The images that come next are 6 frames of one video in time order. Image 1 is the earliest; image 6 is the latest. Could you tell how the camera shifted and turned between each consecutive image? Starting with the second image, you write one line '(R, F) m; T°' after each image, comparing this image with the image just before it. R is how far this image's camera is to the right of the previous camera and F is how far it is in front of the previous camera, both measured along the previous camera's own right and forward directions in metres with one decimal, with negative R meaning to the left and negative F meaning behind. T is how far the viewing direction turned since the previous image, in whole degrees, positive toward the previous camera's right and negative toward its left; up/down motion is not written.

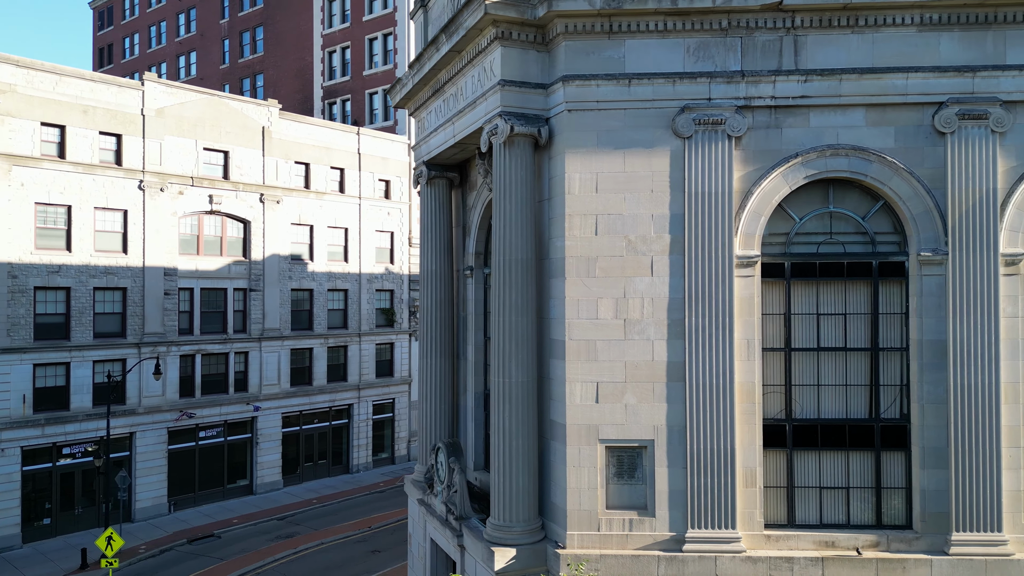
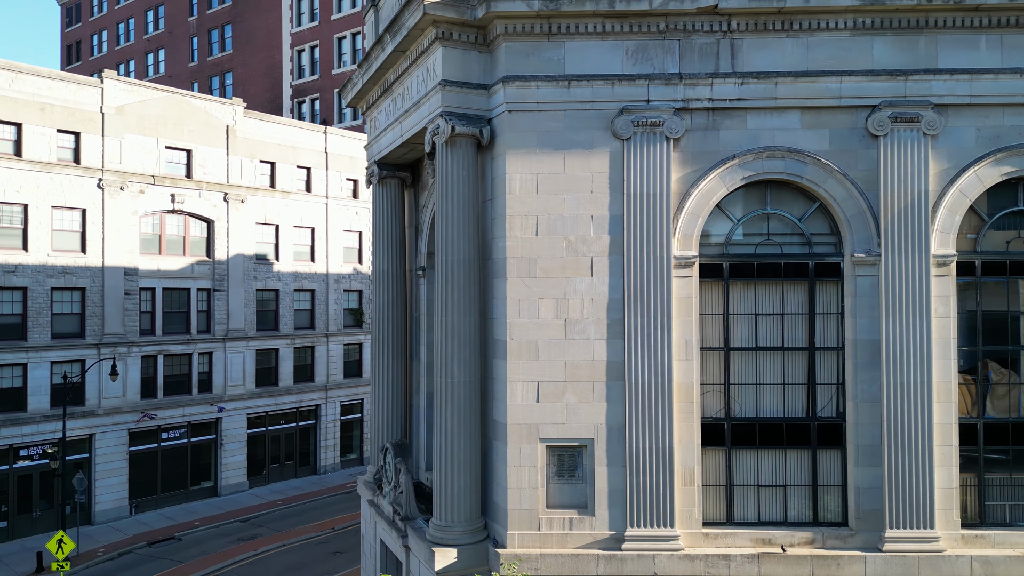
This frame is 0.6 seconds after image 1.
(+0.7, 0.0) m; +1°
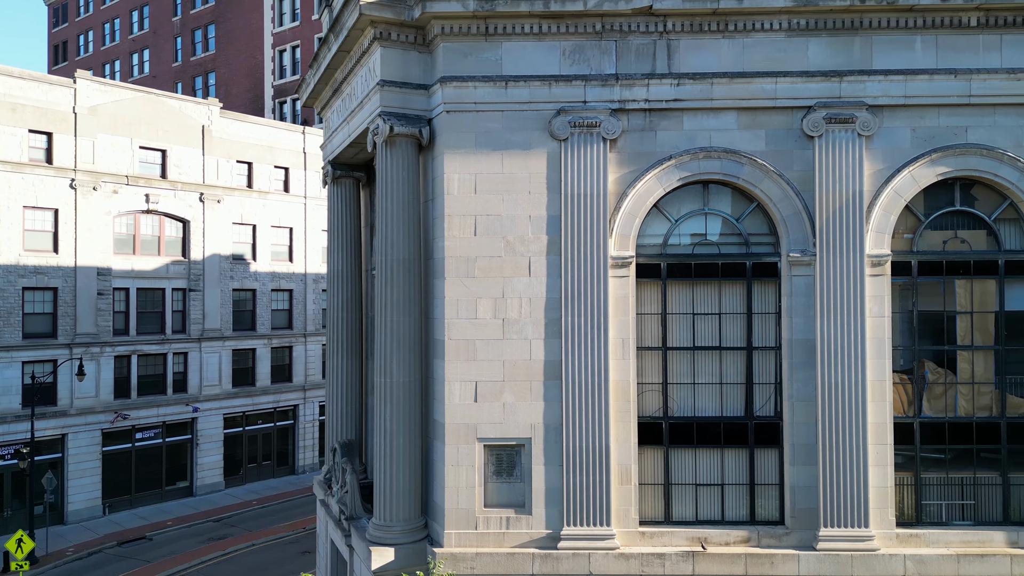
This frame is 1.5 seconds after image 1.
(+1.0, 0.0) m; 0°
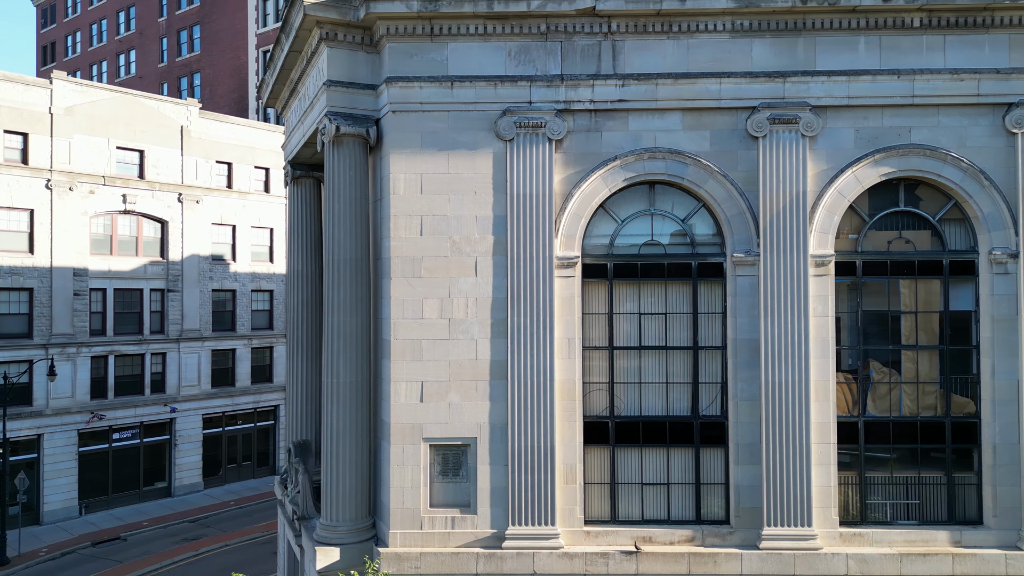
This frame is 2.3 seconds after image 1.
(+0.9, 0.0) m; 0°
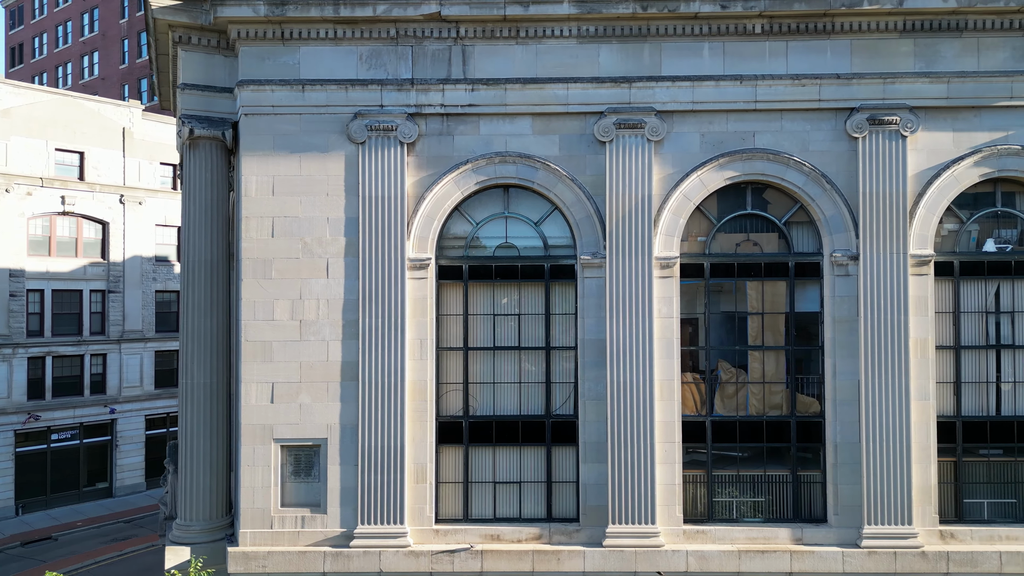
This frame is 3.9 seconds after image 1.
(+2.5, -0.2) m; 0°
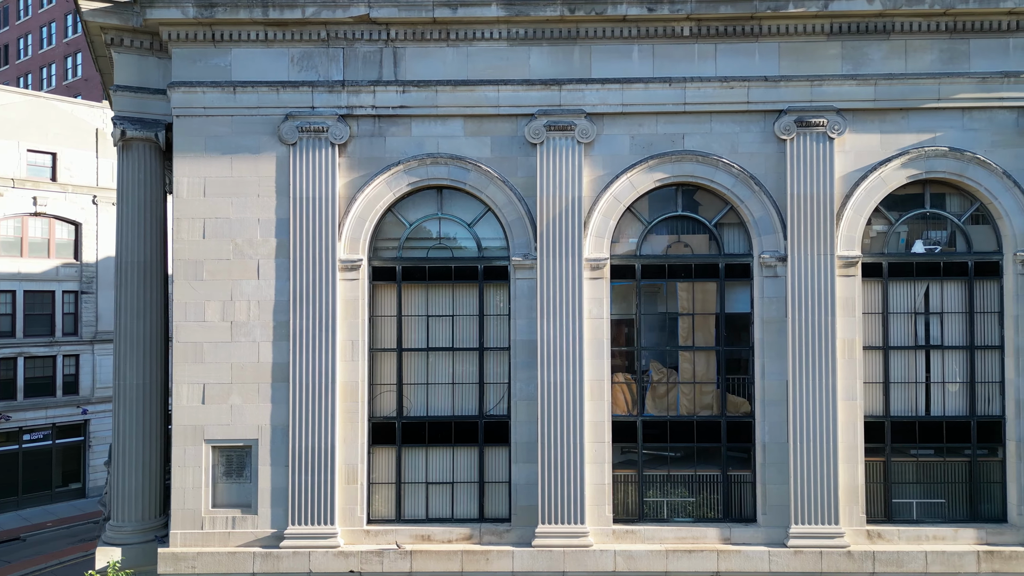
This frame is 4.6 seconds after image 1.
(+1.2, -0.1) m; 0°
